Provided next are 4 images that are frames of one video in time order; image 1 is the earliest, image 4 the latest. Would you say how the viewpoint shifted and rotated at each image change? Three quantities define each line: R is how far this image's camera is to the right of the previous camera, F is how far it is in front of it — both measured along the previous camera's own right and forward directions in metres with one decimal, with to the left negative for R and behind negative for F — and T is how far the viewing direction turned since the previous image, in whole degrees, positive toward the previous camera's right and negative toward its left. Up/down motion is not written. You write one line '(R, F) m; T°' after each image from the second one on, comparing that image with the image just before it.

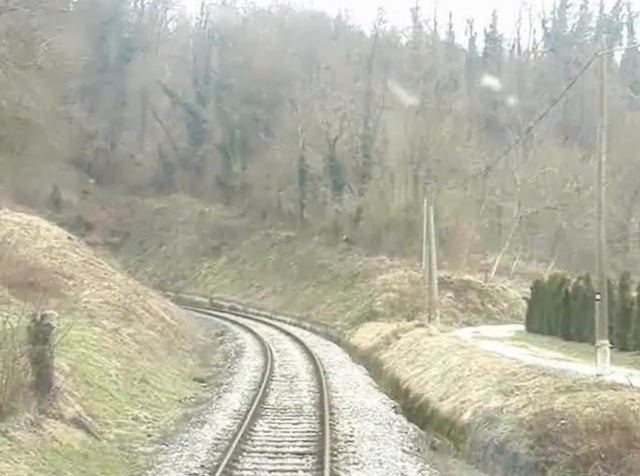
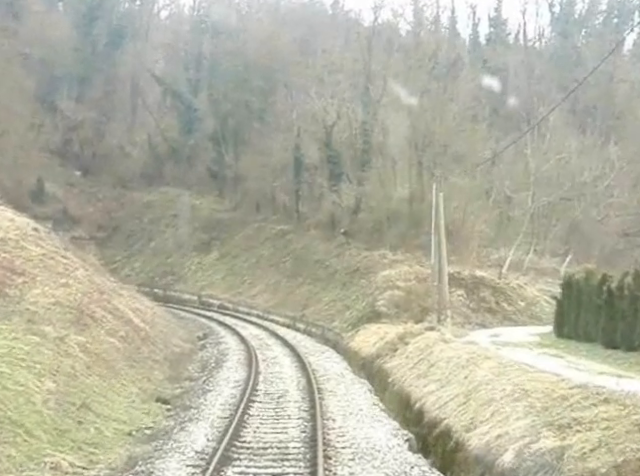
(+0.1, +6.6) m; 0°
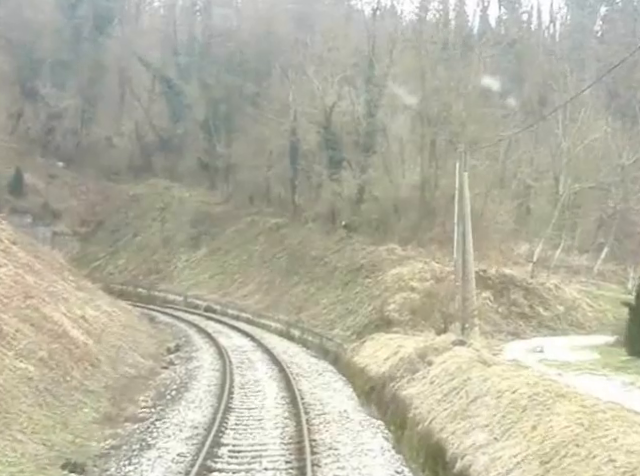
(+0.1, +9.4) m; 0°
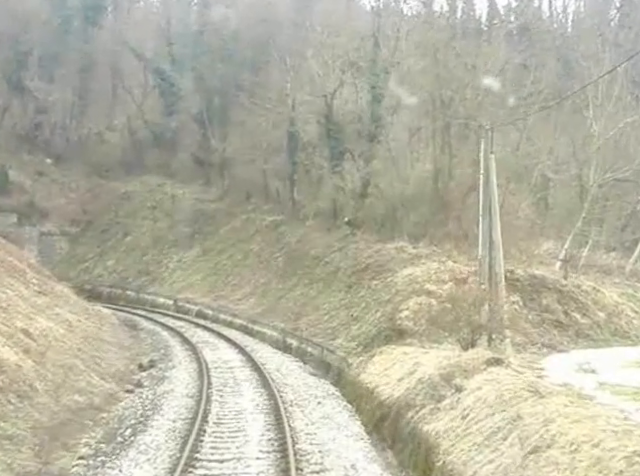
(+0.1, +6.6) m; 0°
